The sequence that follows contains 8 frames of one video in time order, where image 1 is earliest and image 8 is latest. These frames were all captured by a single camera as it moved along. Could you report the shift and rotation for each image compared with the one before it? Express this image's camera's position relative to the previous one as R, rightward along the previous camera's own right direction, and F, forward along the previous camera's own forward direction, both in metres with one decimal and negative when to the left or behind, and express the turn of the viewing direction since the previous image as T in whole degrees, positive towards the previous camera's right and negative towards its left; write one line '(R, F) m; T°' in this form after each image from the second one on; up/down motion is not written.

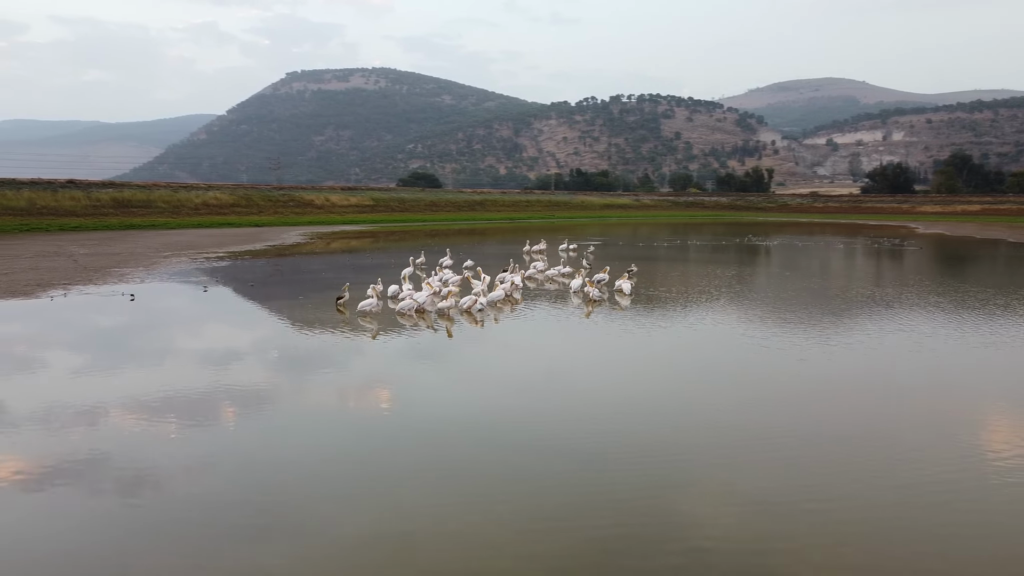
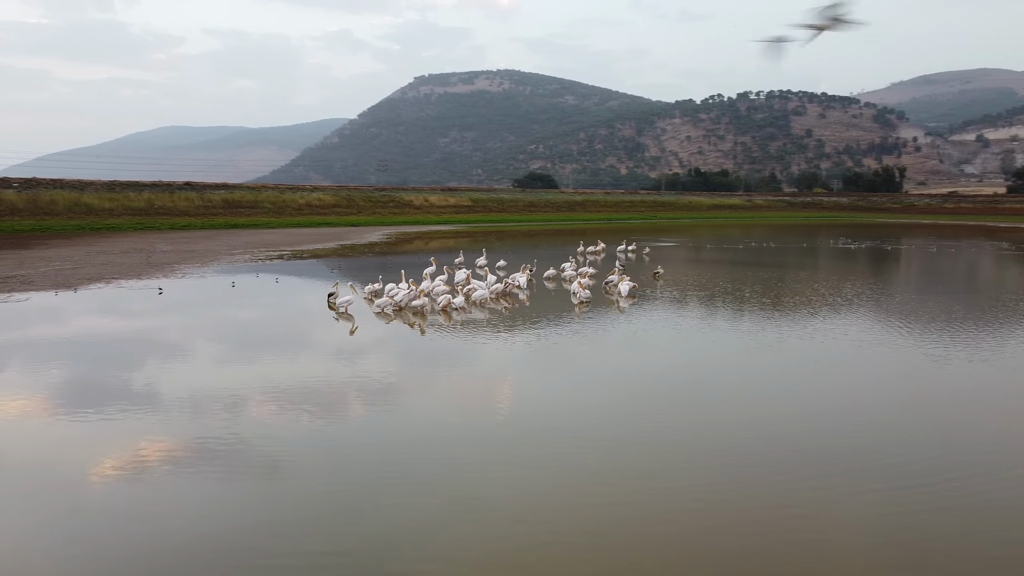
(+1.2, 0.0) m; -8°
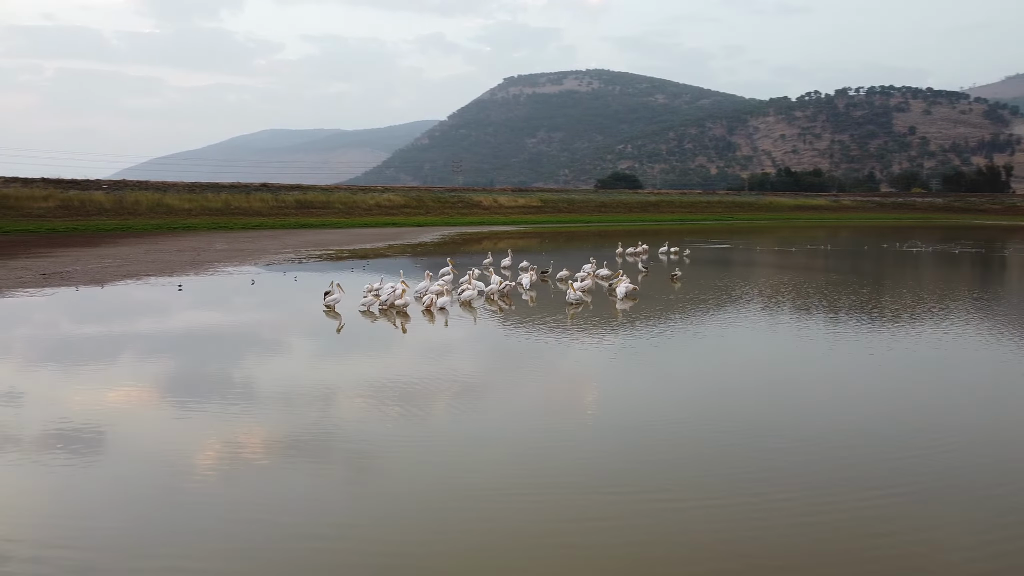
(+0.9, 0.0) m; -6°
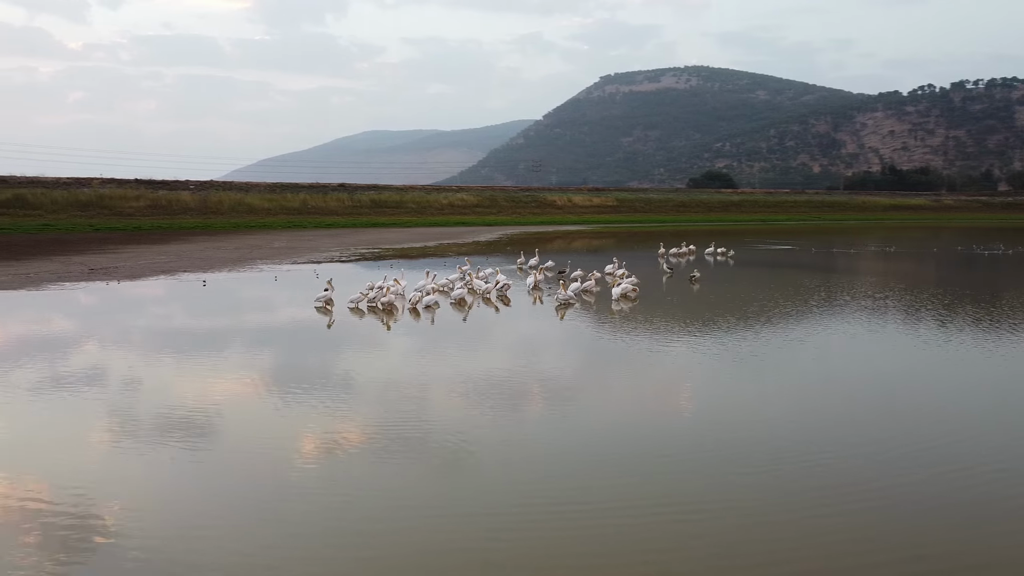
(+0.9, 0.0) m; -7°
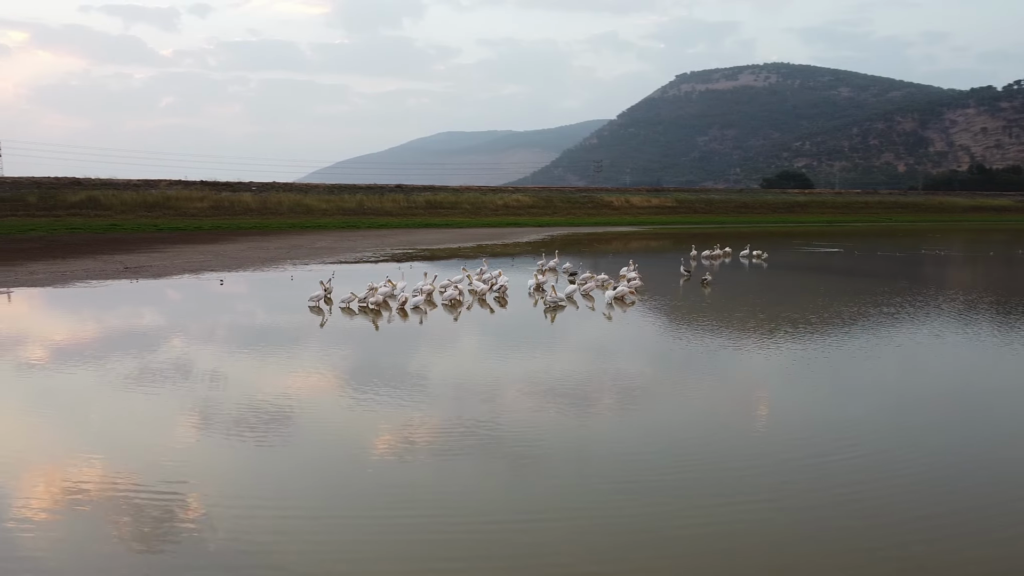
(+0.7, 0.0) m; -5°
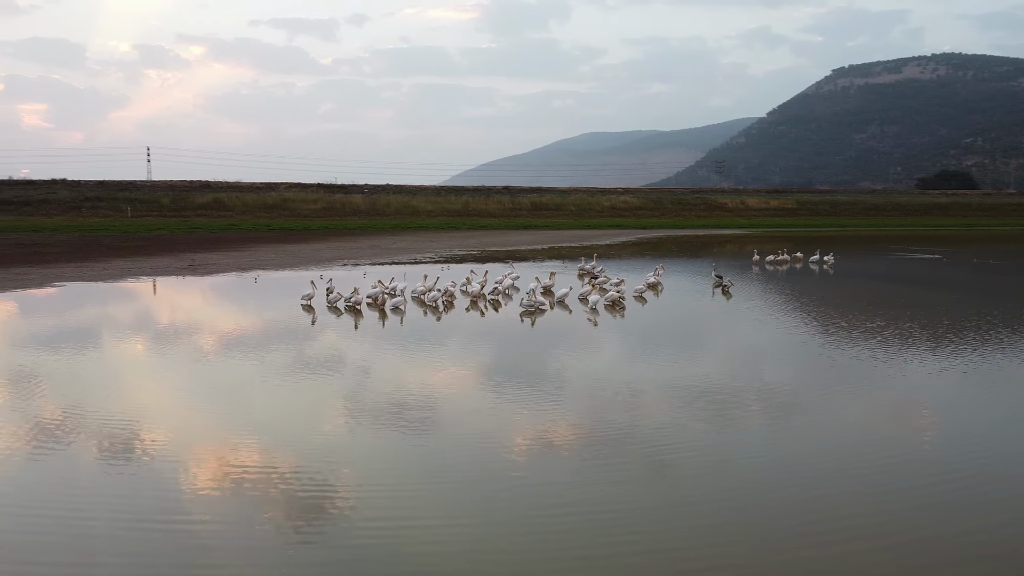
(+1.4, 0.0) m; -10°
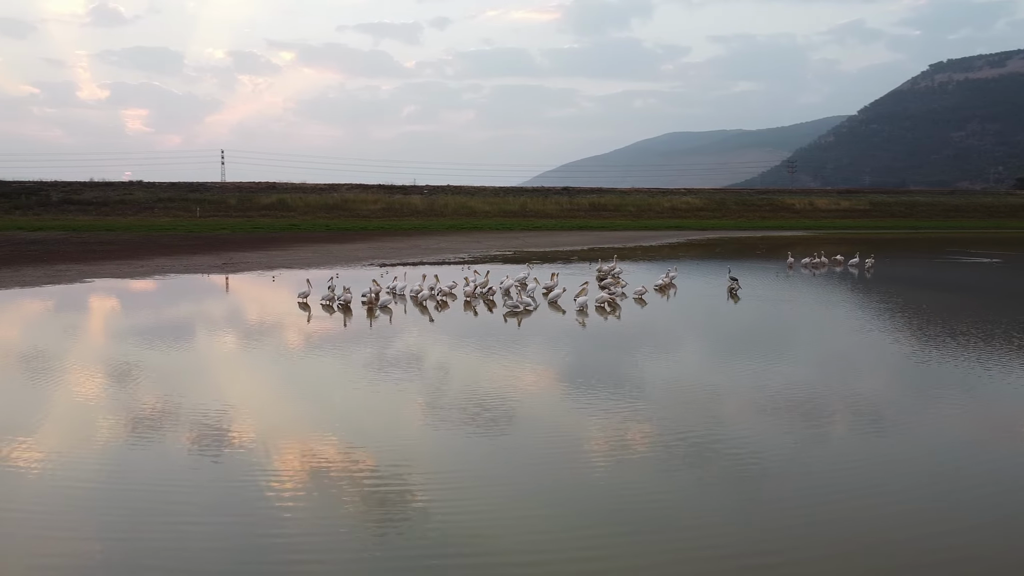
(+0.8, 0.0) m; -6°
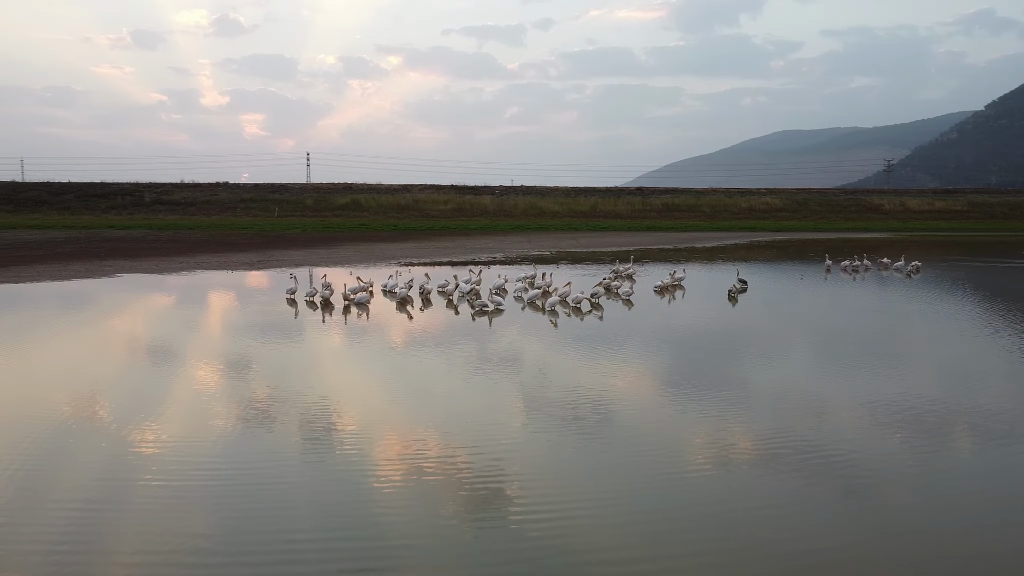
(+1.2, +0.1) m; -7°
